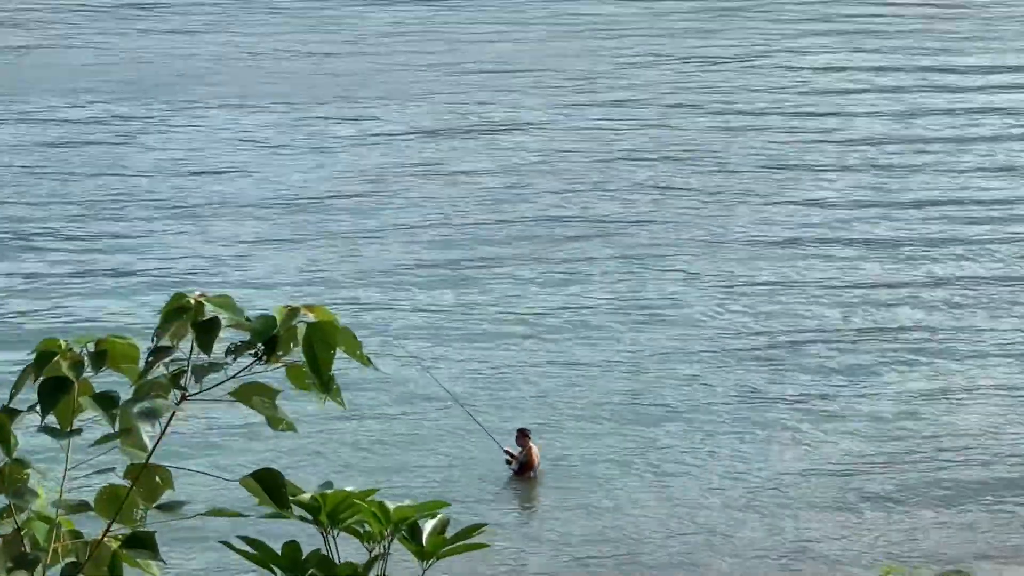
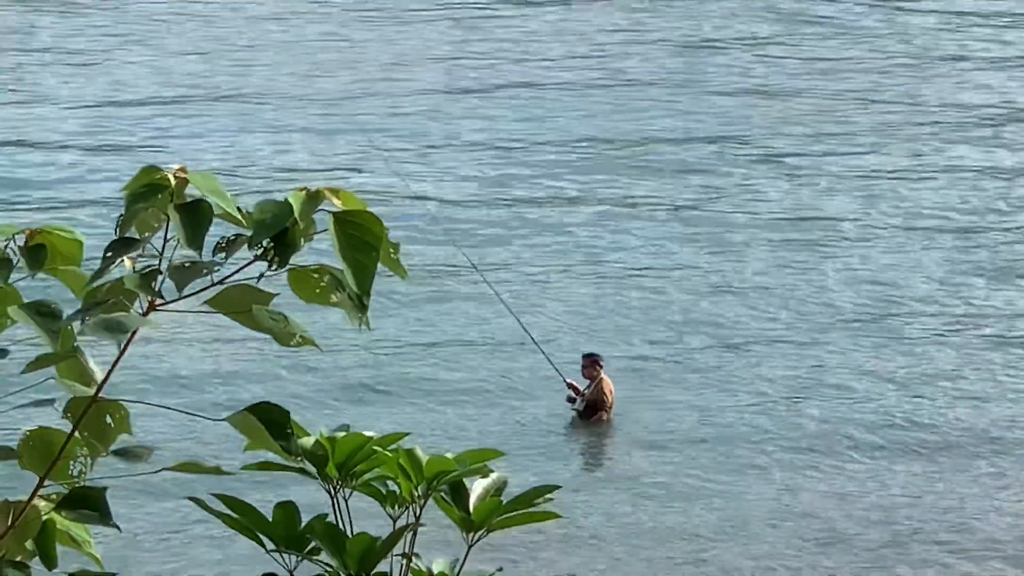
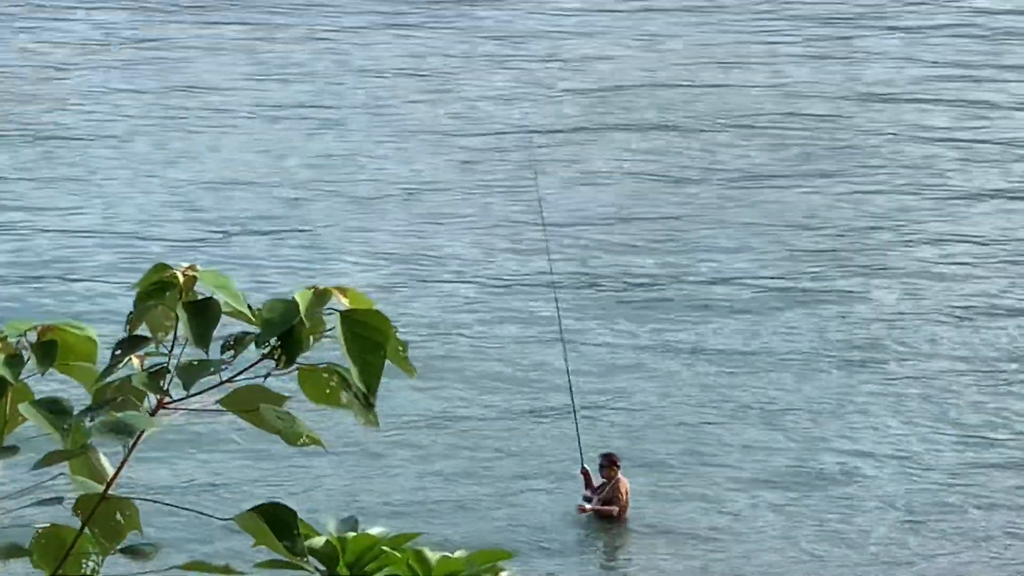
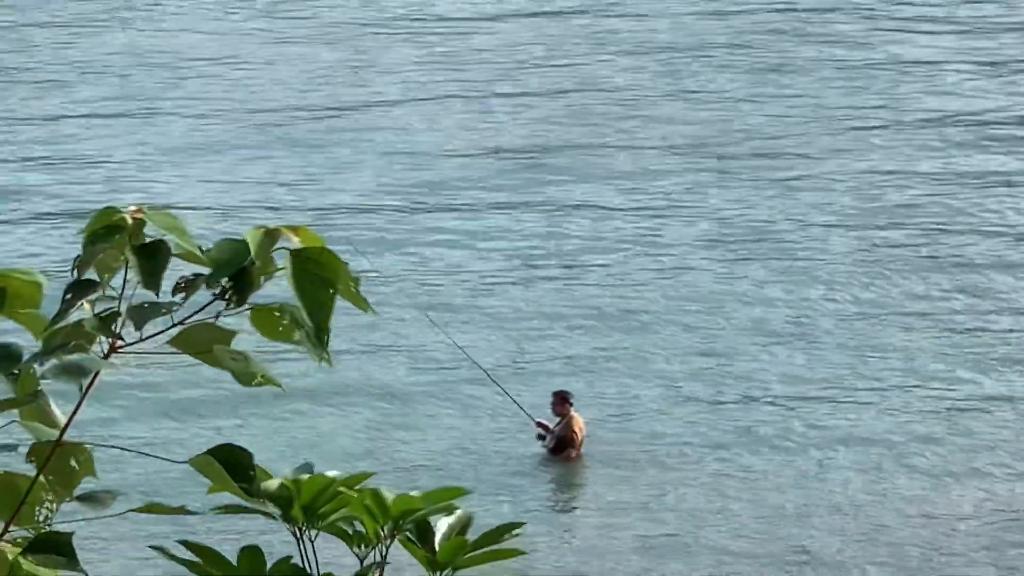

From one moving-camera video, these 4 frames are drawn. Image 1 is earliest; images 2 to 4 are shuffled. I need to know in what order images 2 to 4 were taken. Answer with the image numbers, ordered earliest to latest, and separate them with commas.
4, 2, 3
